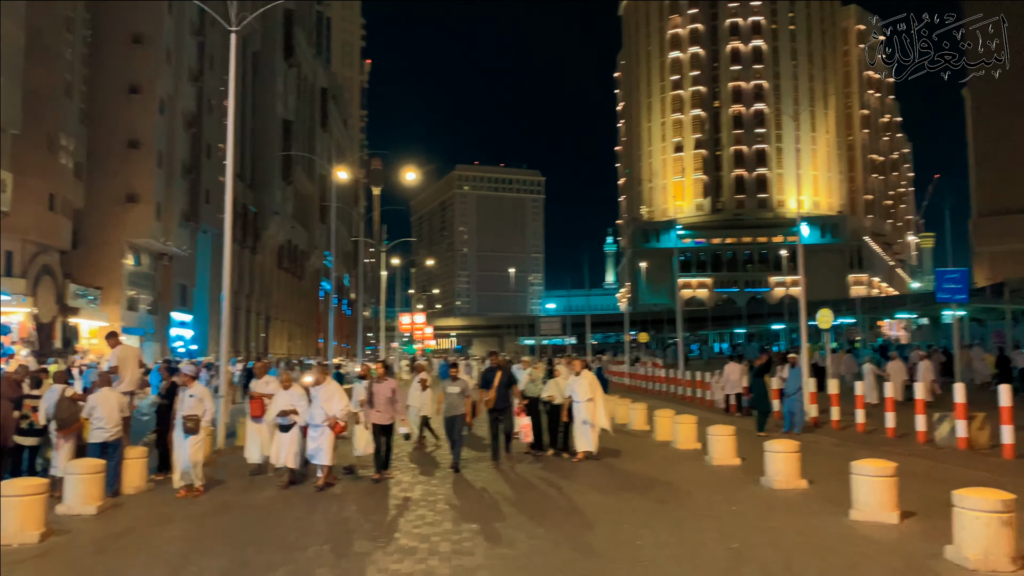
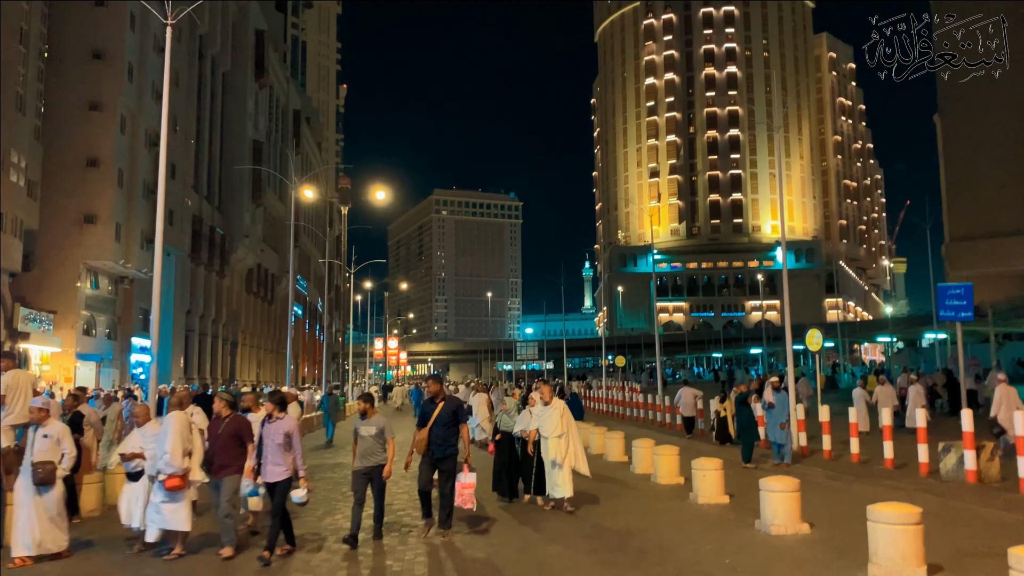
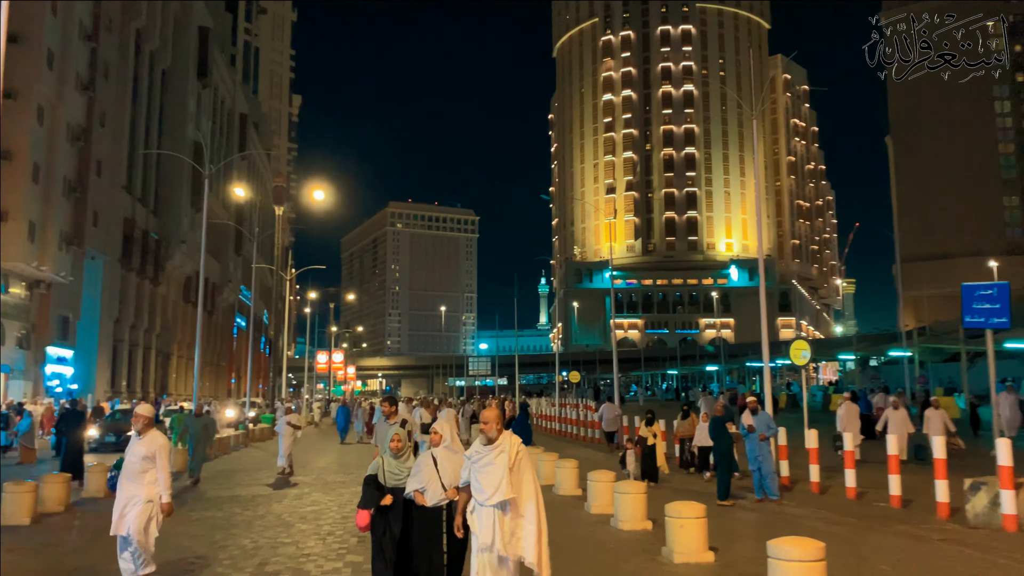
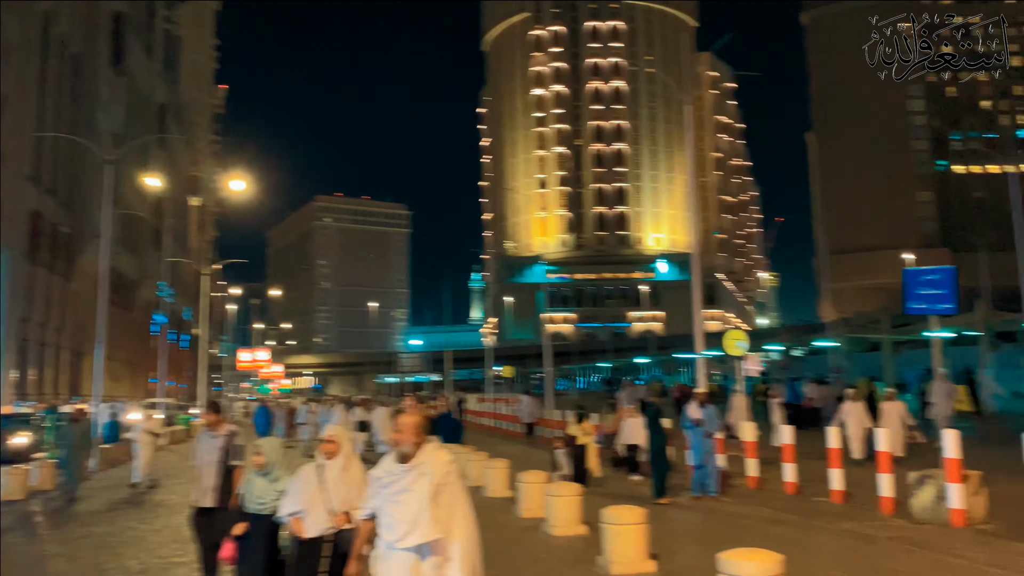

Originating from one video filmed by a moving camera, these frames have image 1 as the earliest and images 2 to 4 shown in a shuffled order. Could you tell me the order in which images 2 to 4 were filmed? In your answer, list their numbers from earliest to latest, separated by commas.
2, 3, 4
